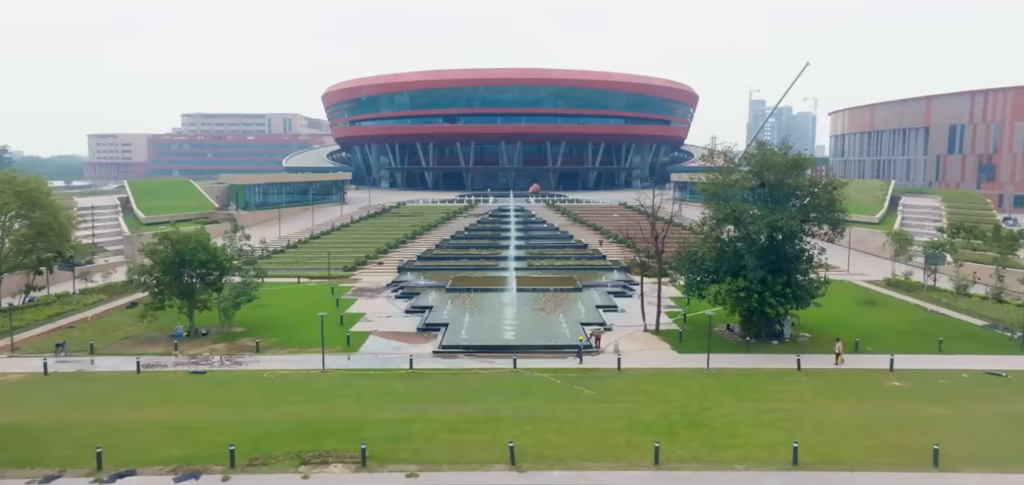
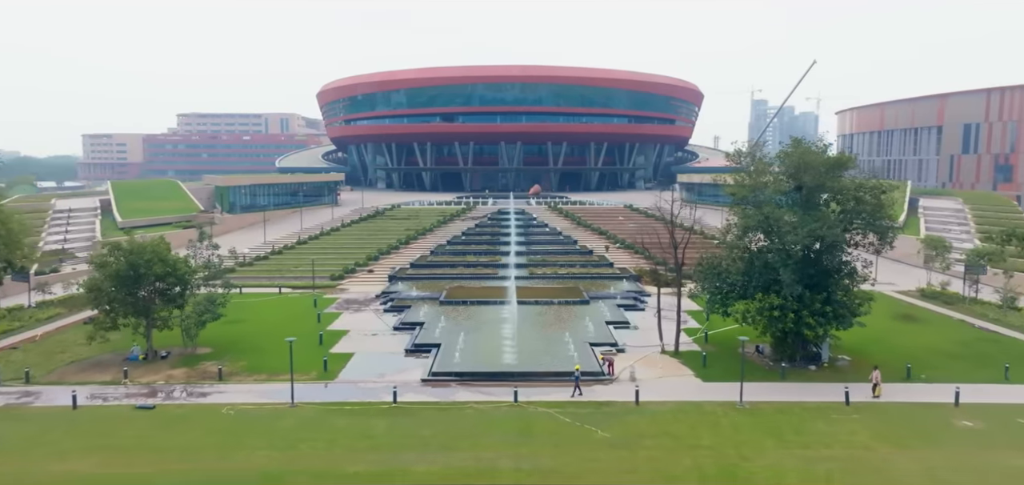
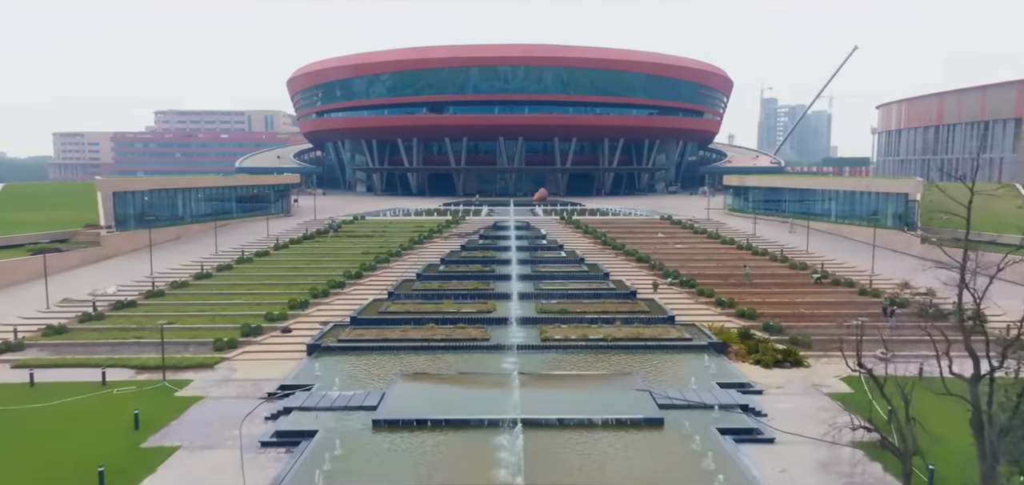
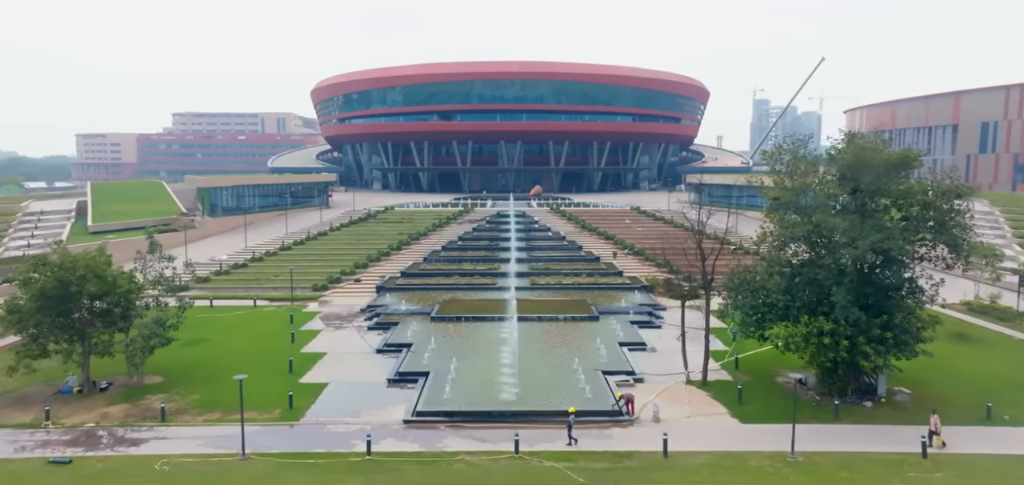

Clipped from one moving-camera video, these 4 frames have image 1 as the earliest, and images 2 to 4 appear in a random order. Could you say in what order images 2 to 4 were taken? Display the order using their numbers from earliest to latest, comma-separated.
2, 4, 3
